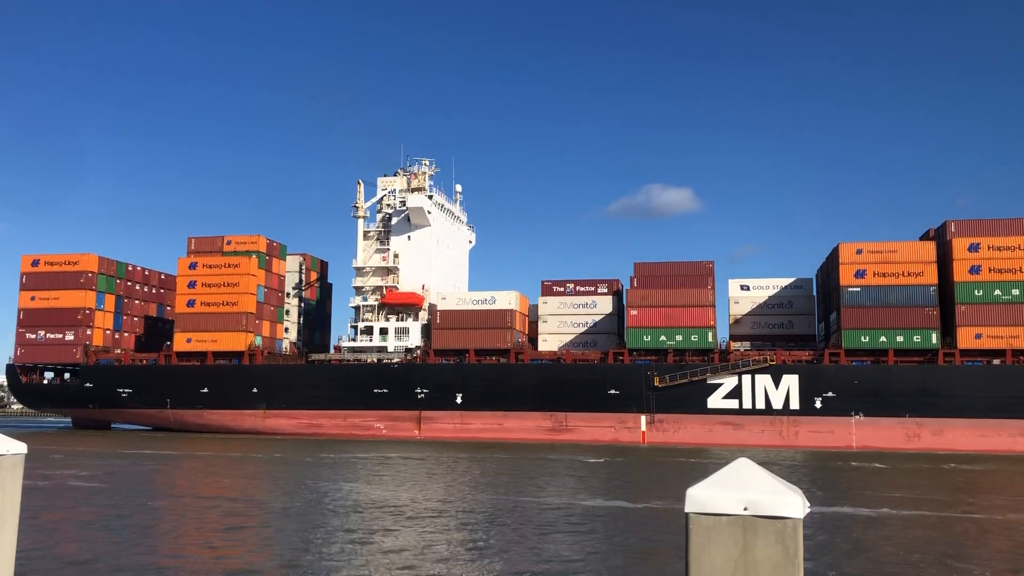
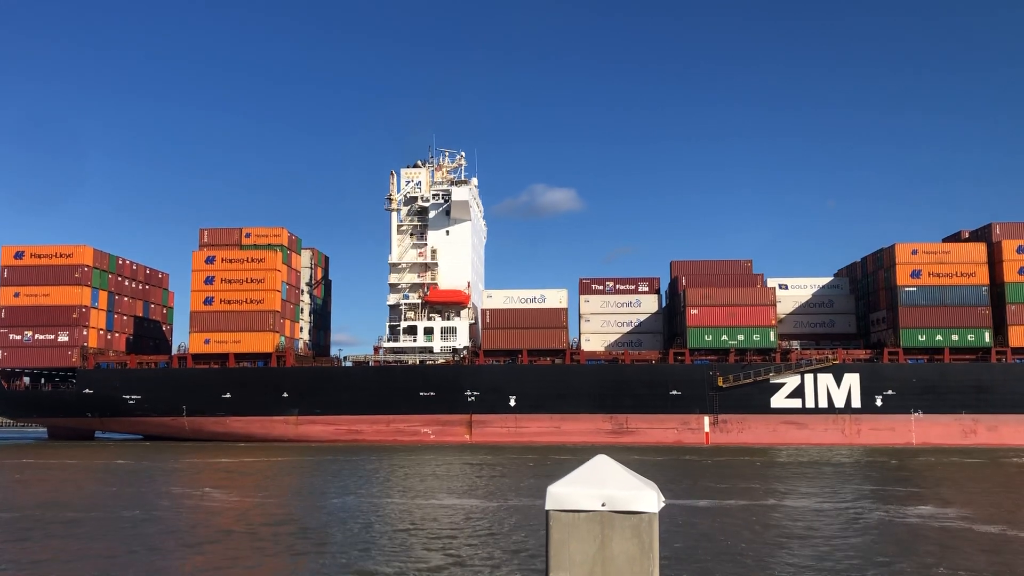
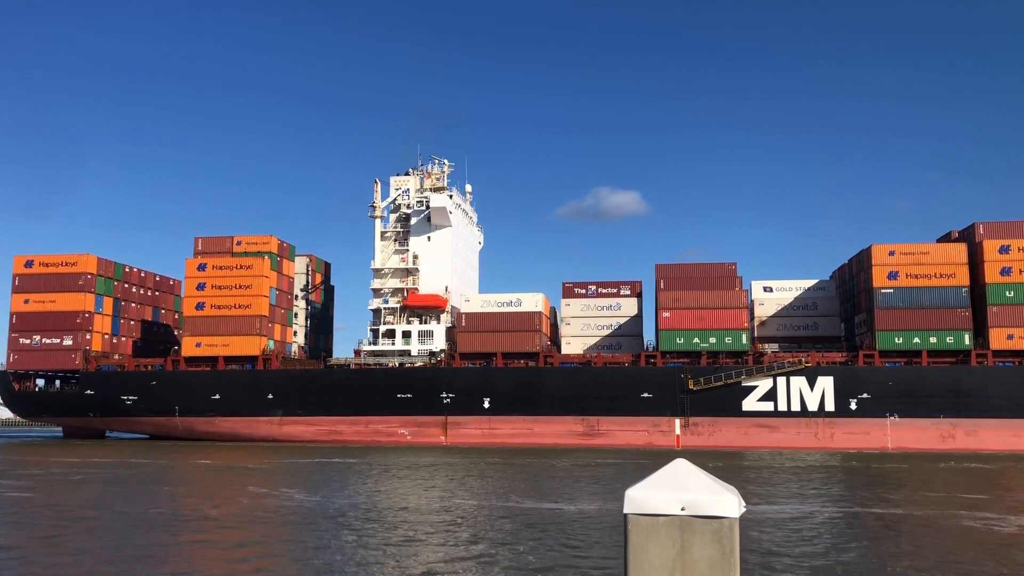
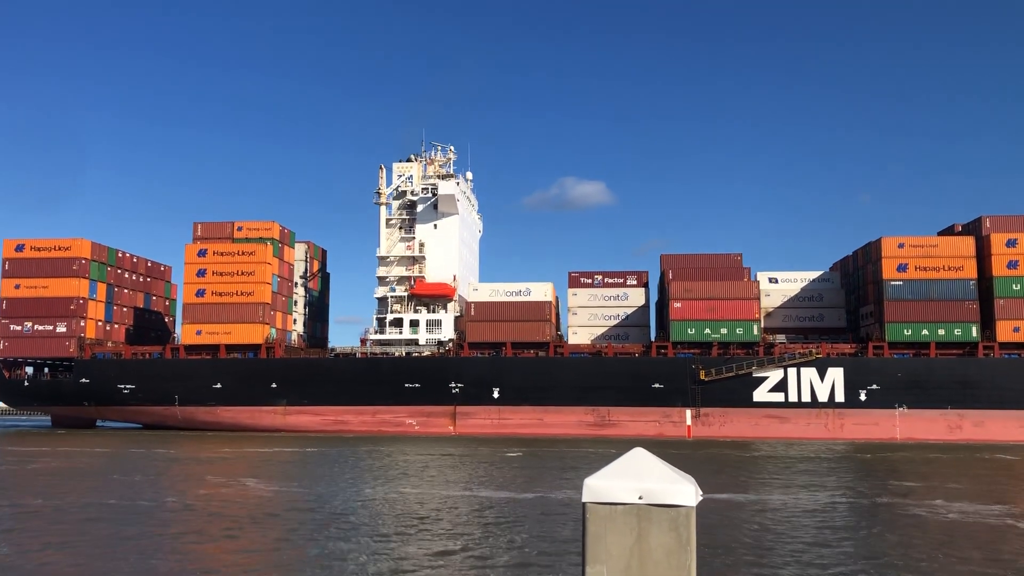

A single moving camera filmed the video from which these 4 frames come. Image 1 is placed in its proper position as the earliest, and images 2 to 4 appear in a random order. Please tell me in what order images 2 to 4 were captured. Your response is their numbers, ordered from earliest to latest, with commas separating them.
3, 4, 2
